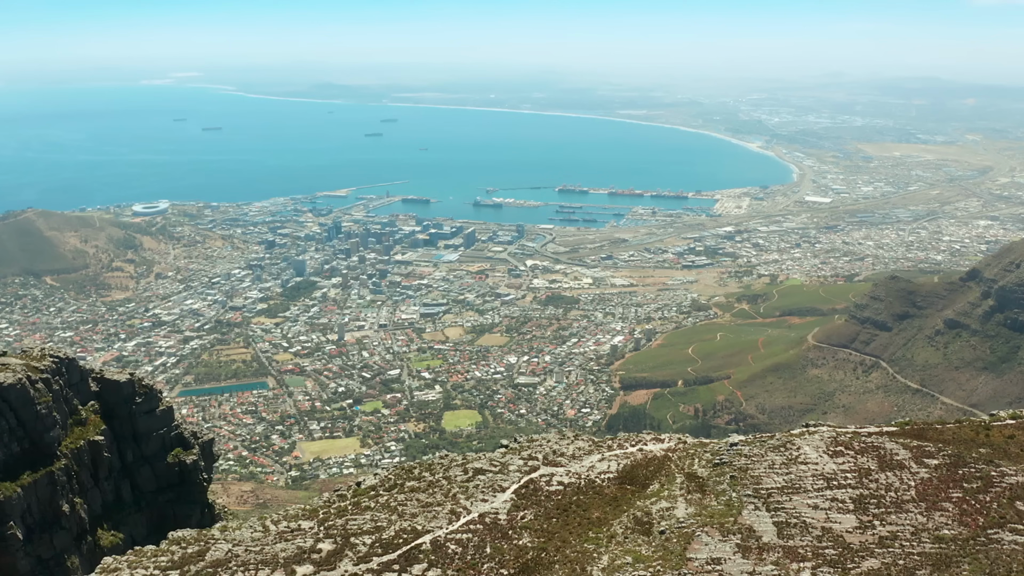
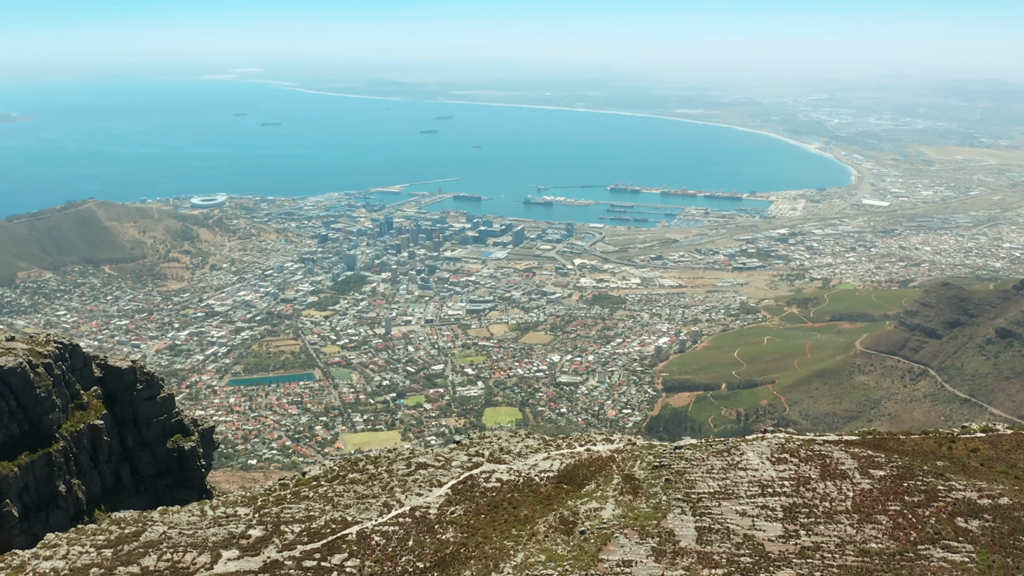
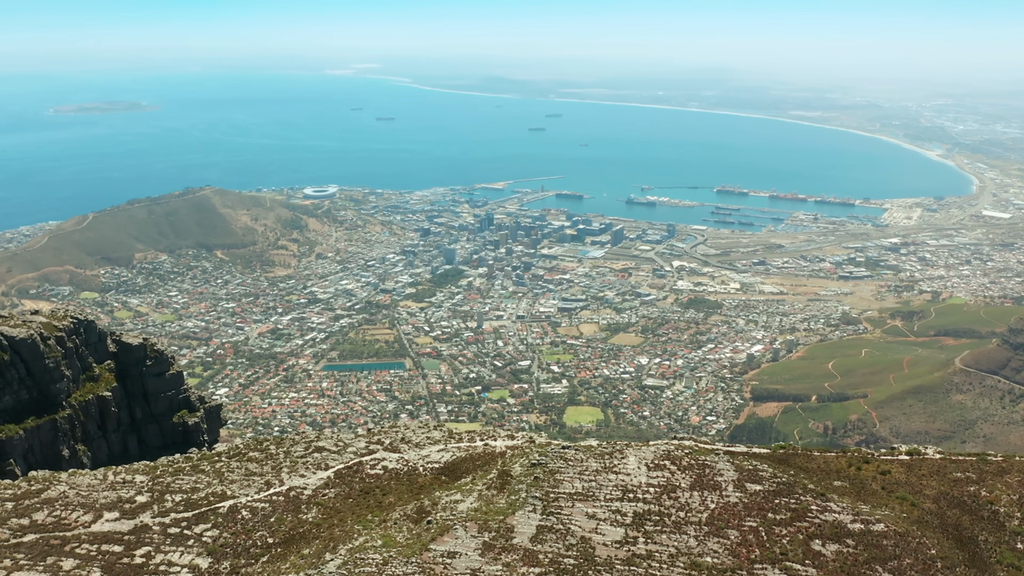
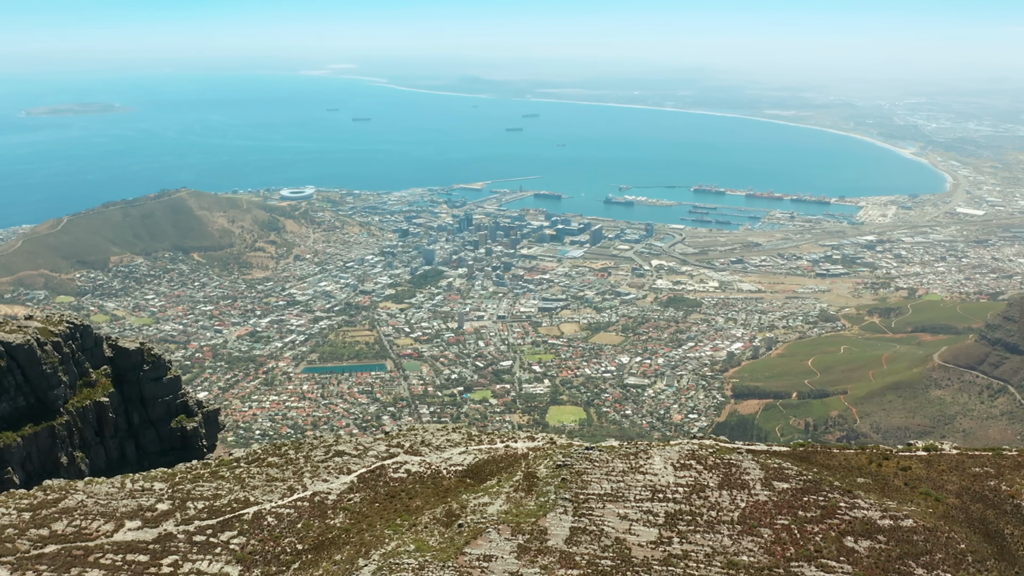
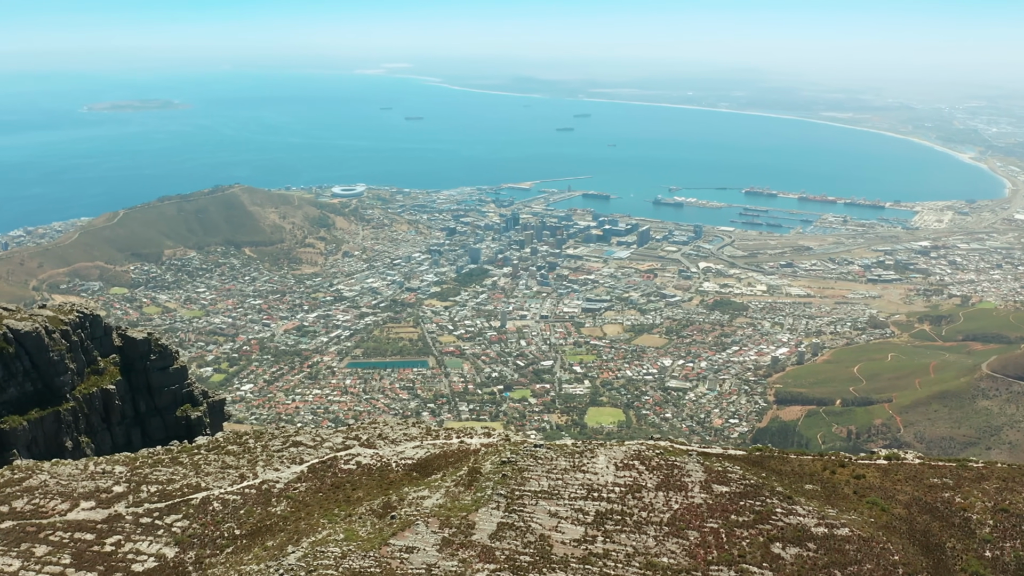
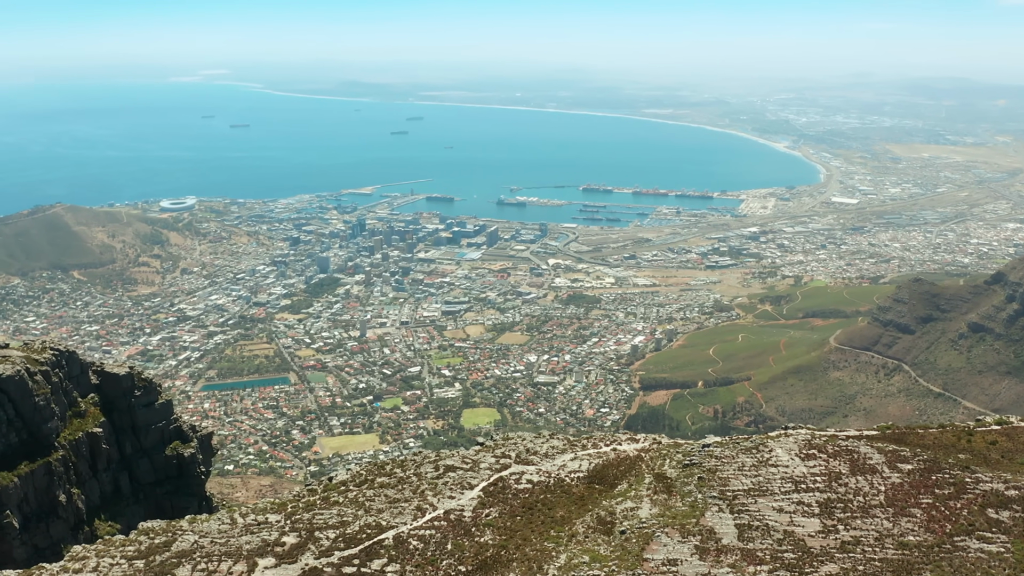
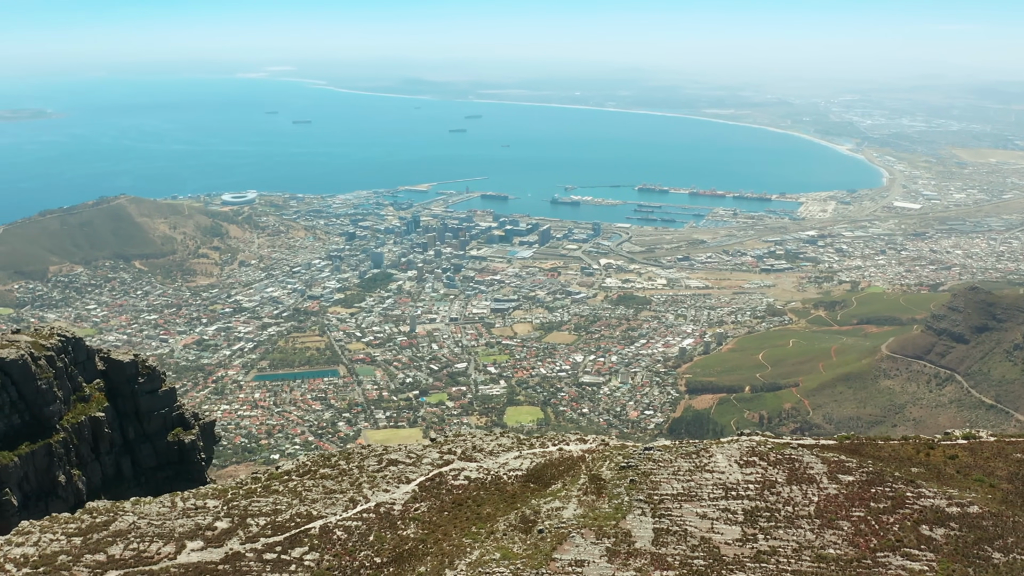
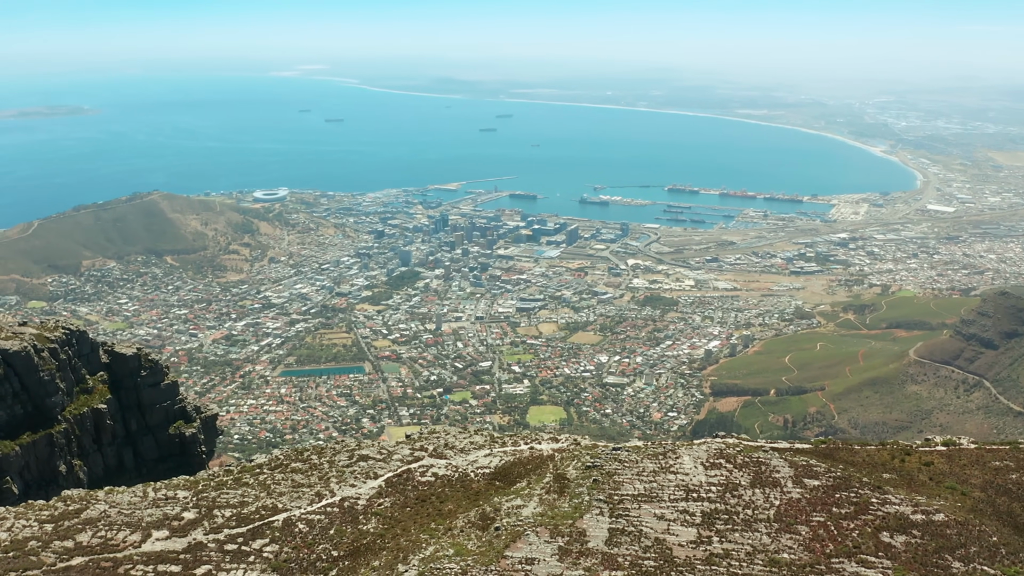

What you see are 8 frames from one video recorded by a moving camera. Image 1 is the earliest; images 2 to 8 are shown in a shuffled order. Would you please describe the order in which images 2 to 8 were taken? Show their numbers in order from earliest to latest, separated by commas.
6, 2, 7, 8, 4, 3, 5
